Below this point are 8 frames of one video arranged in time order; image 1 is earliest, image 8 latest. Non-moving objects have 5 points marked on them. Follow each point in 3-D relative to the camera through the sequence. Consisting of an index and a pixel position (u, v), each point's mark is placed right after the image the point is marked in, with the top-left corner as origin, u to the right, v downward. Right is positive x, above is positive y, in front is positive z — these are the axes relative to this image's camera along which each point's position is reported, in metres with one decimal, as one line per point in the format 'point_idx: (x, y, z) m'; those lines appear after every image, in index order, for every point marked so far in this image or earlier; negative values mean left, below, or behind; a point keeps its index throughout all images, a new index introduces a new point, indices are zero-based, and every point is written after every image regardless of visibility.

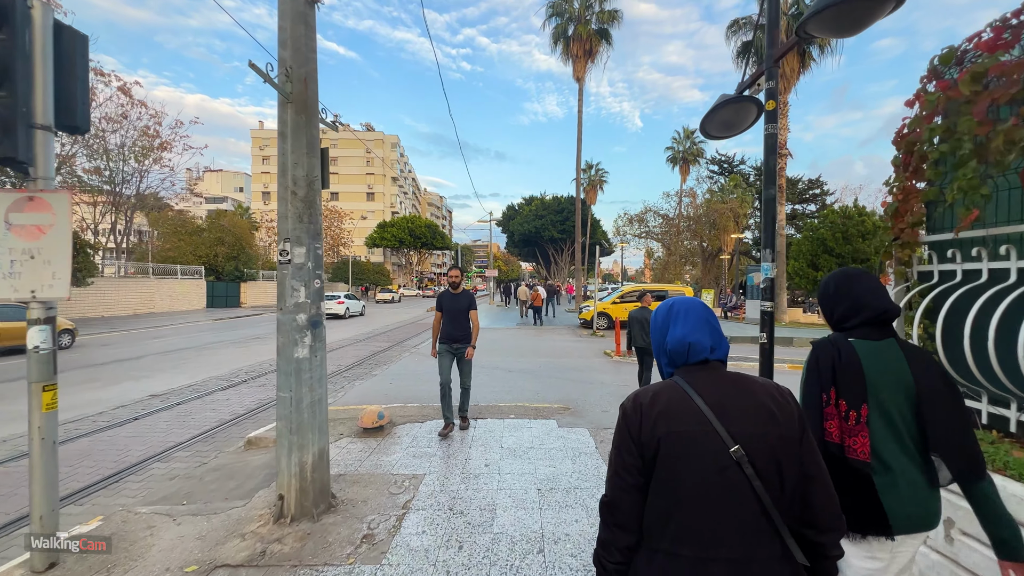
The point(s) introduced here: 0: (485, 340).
0: (-1.0, -1.9, +16.0) m
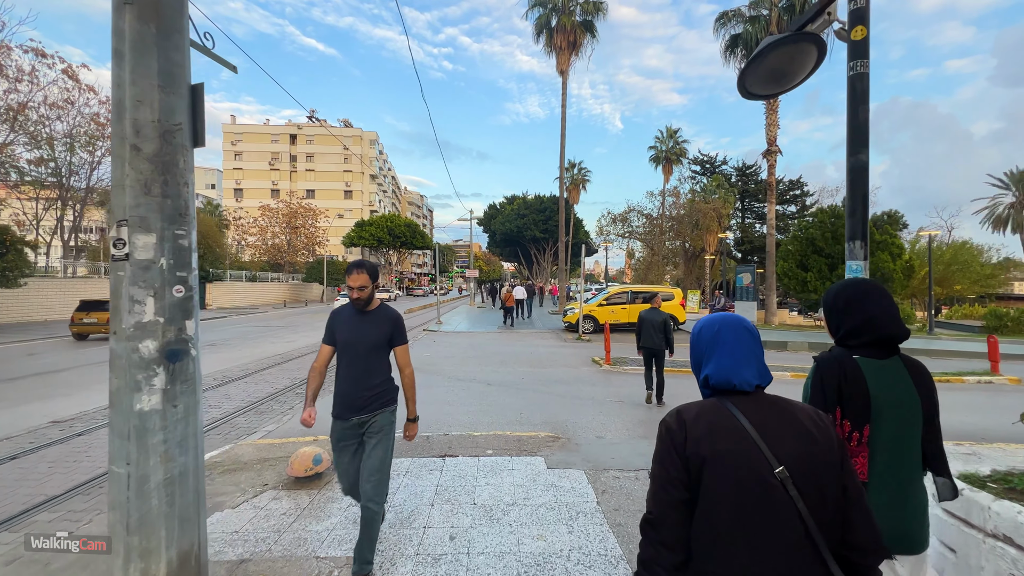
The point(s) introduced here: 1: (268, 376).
0: (-1.6, -1.9, +14.8) m
1: (-5.5, -2.0, +10.1) m
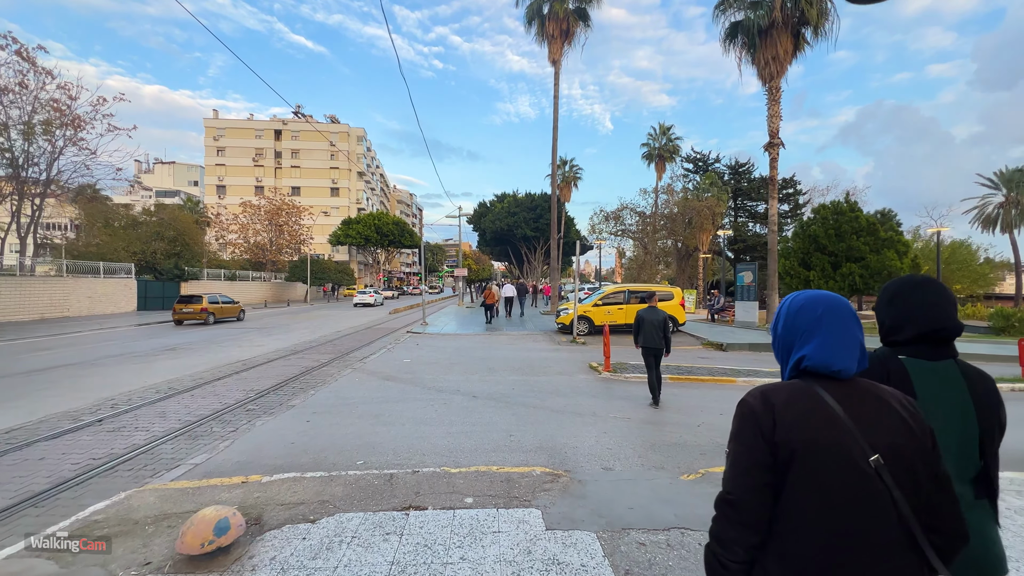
0: (-1.9, -1.9, +13.6) m
1: (-5.7, -1.9, +8.8) m
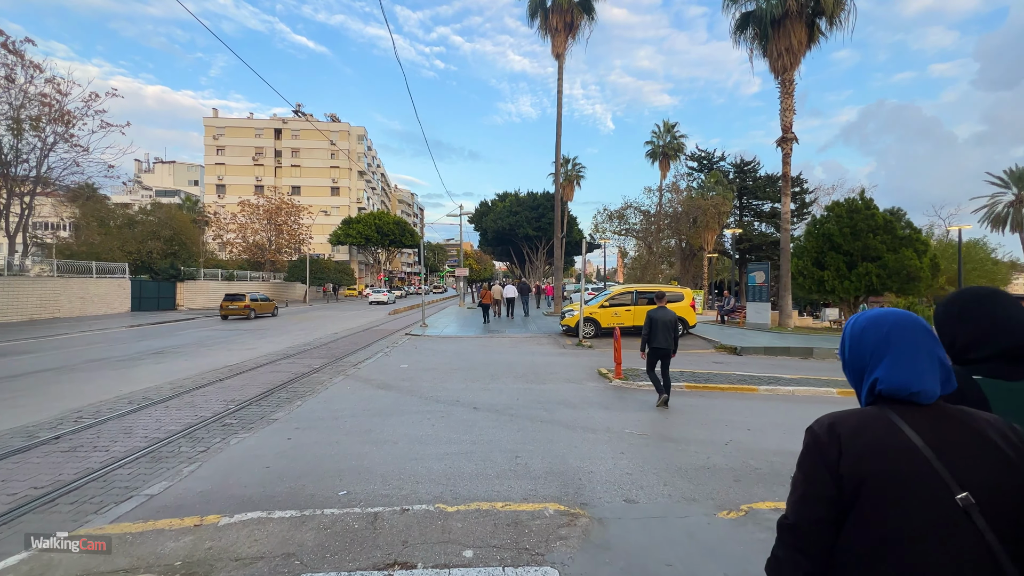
0: (-1.8, -1.9, +12.9) m
1: (-5.6, -2.0, +8.1) m
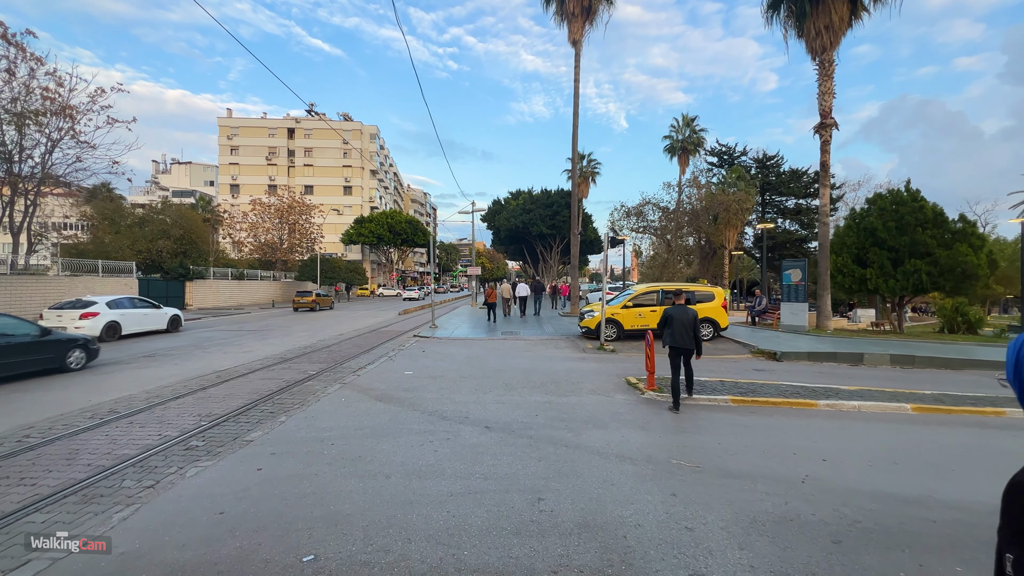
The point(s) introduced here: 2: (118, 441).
0: (-1.4, -1.9, +11.7) m
1: (-5.3, -1.9, +7.1) m
2: (-5.1, -1.9, +5.8) m
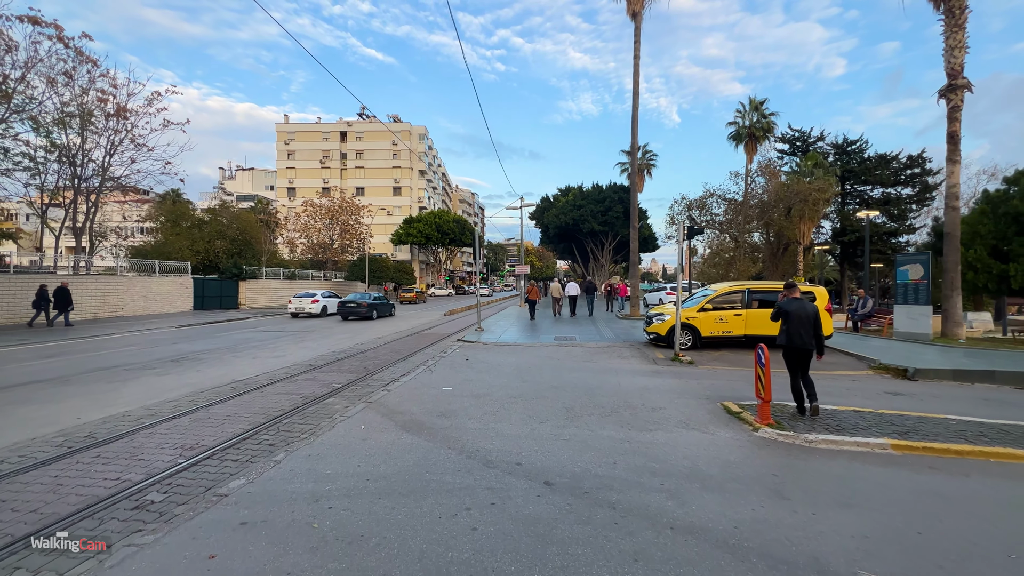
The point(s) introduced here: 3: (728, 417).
0: (-0.2, -1.9, +9.9) m
1: (-4.5, -1.9, +5.7) m
2: (-4.4, -1.9, +4.4) m
3: (+3.2, -1.9, +6.8) m
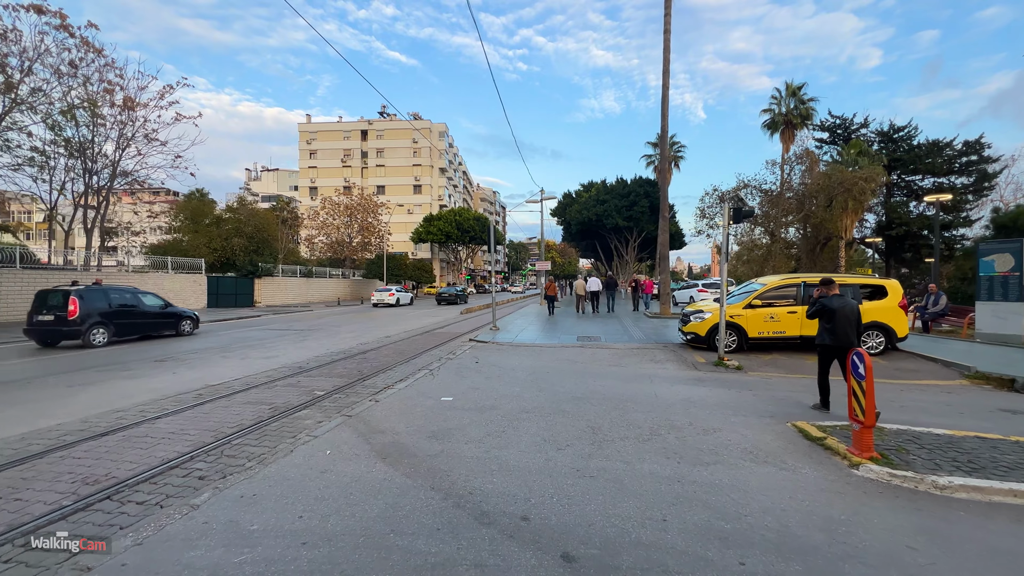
0: (+0.1, -1.7, +8.5) m
1: (-4.4, -1.7, +4.5) m
2: (-4.4, -1.8, +3.1) m
3: (+3.4, -1.8, +5.1) m
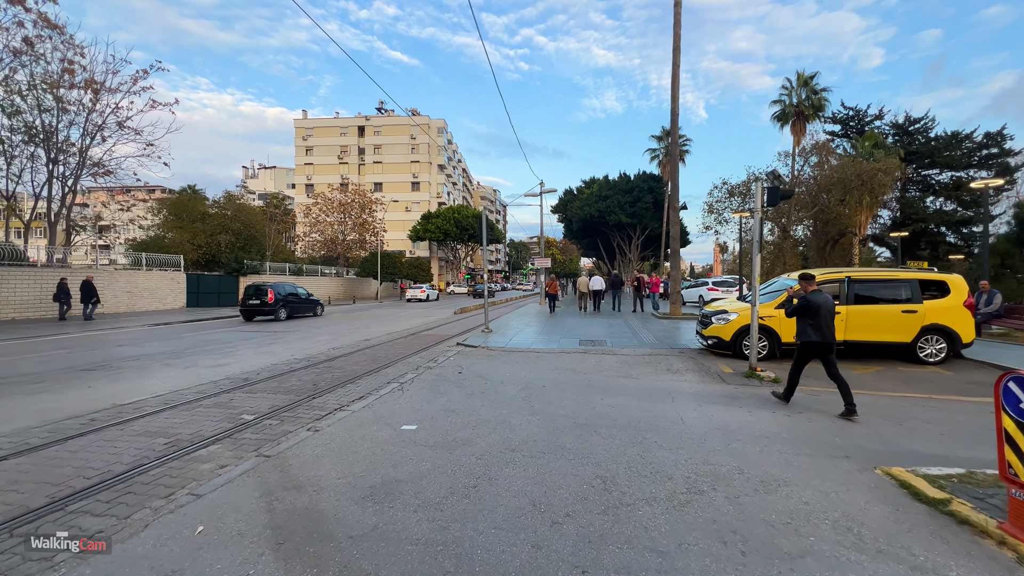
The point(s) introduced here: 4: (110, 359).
0: (-0.1, -1.6, +6.8) m
1: (-4.6, -1.7, +2.8) m
2: (-4.6, -1.7, +1.5) m
3: (+3.2, -1.7, +3.4) m
4: (-9.4, -1.7, +10.3) m
